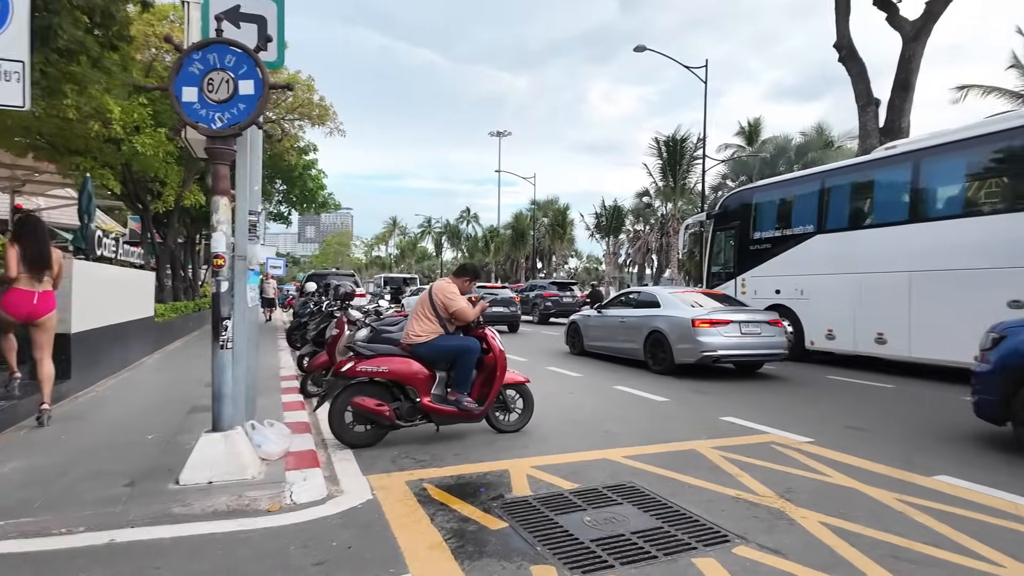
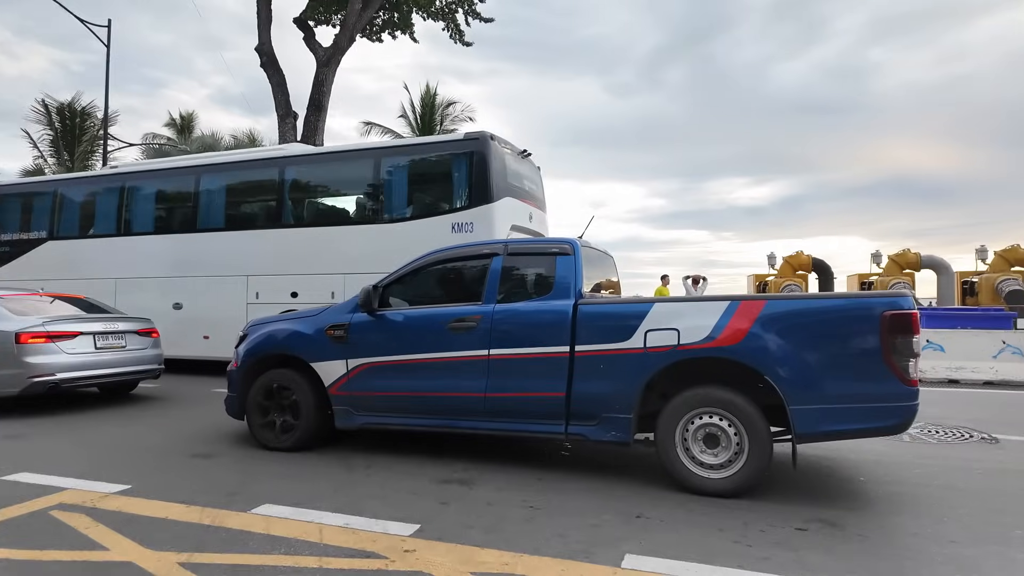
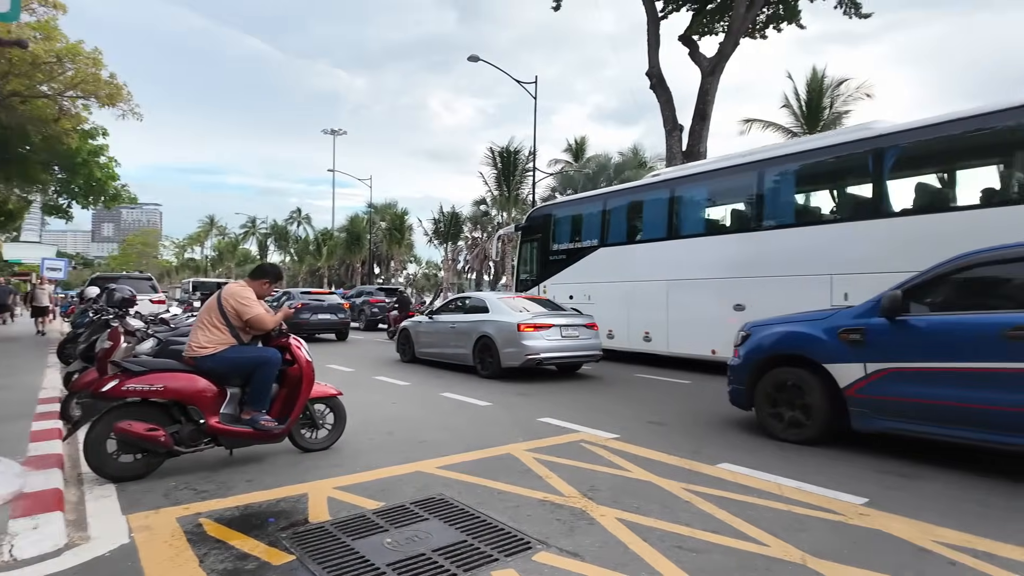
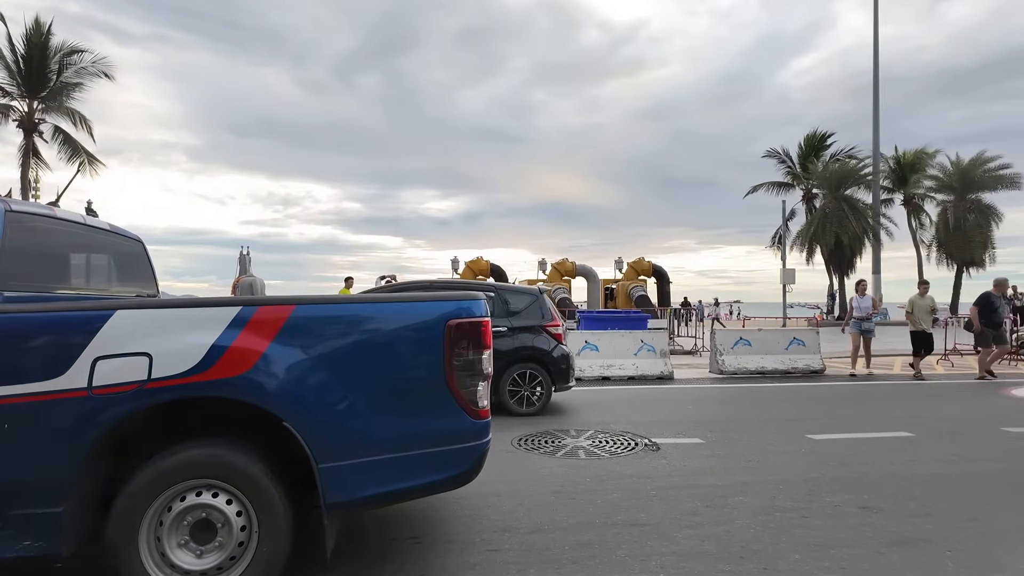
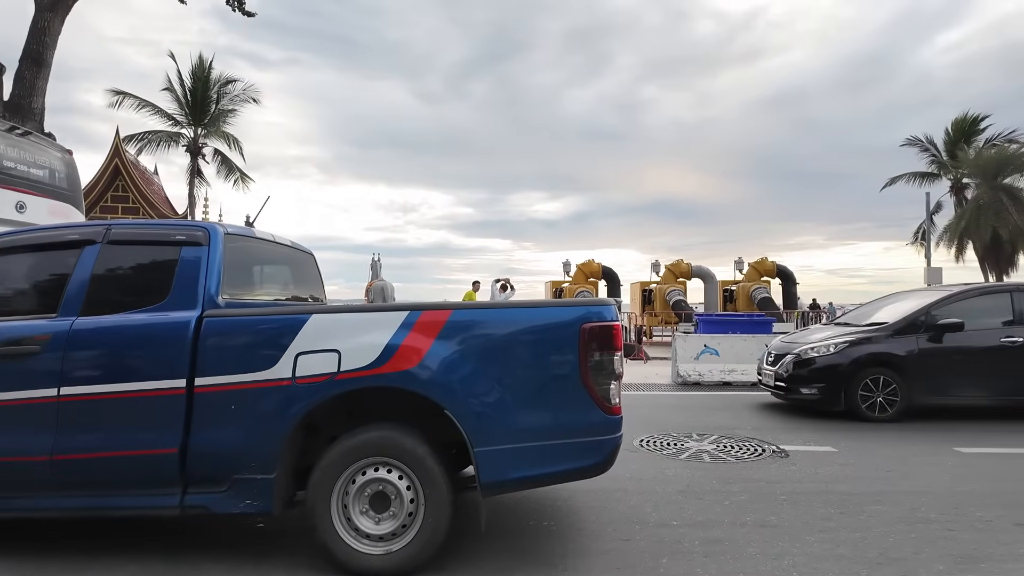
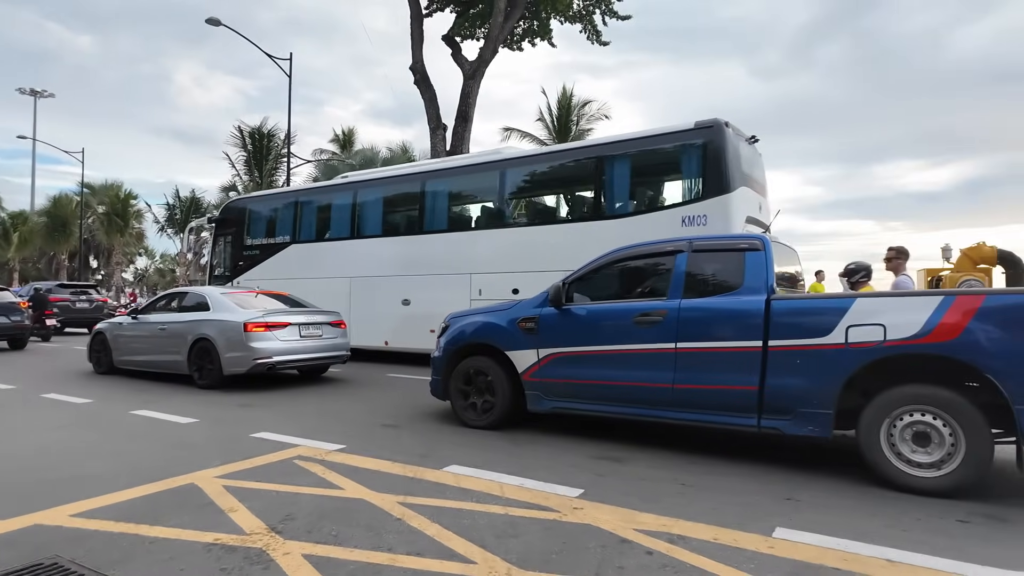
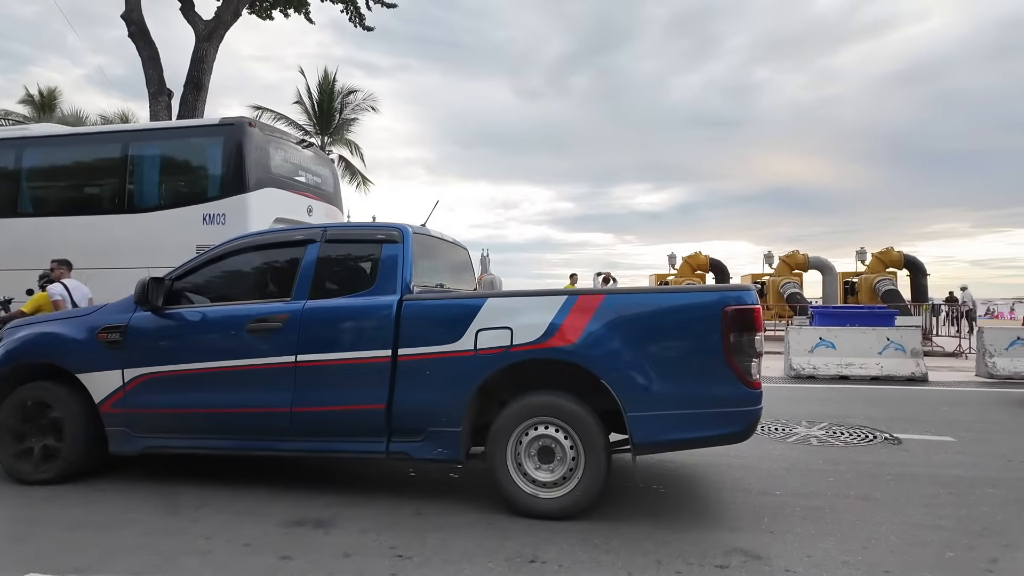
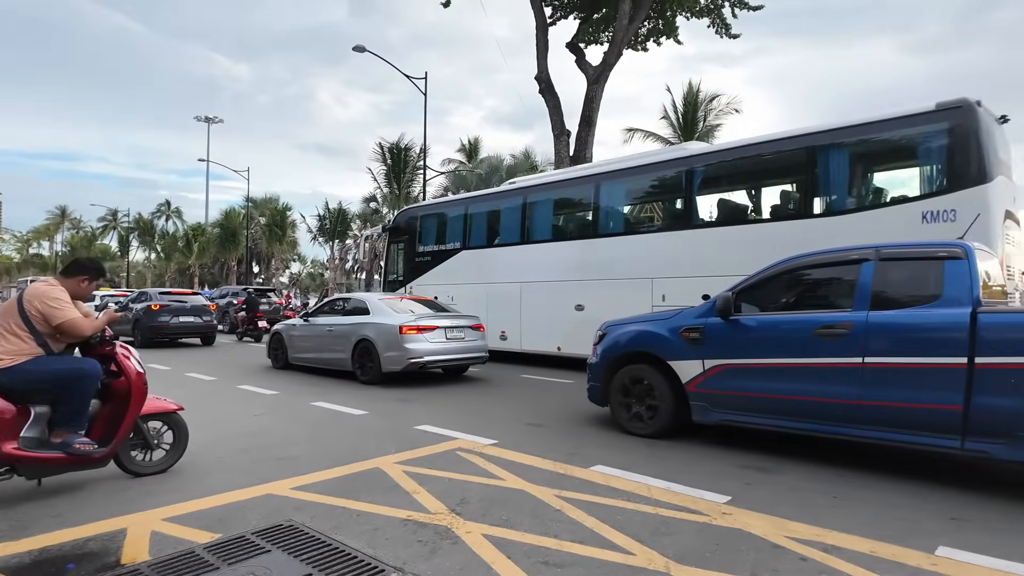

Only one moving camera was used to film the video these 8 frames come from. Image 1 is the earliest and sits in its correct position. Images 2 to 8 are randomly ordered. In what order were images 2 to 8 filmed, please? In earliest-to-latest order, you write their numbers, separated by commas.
3, 8, 6, 2, 7, 5, 4
